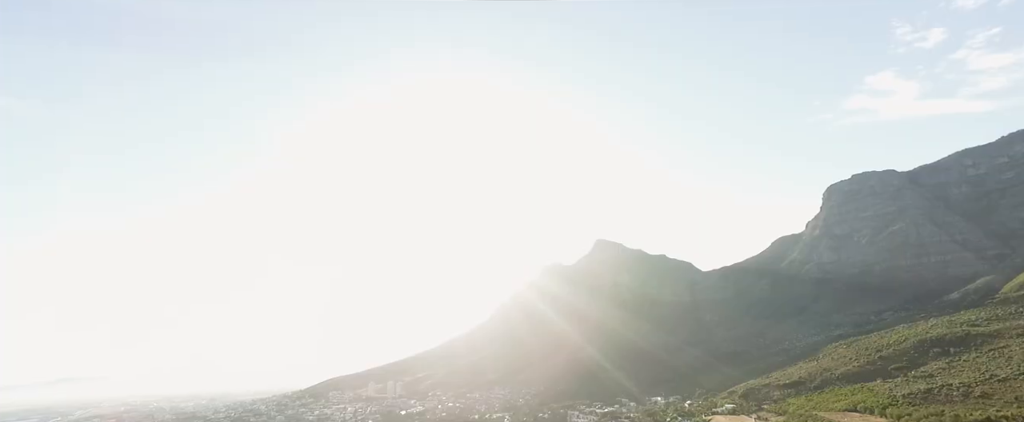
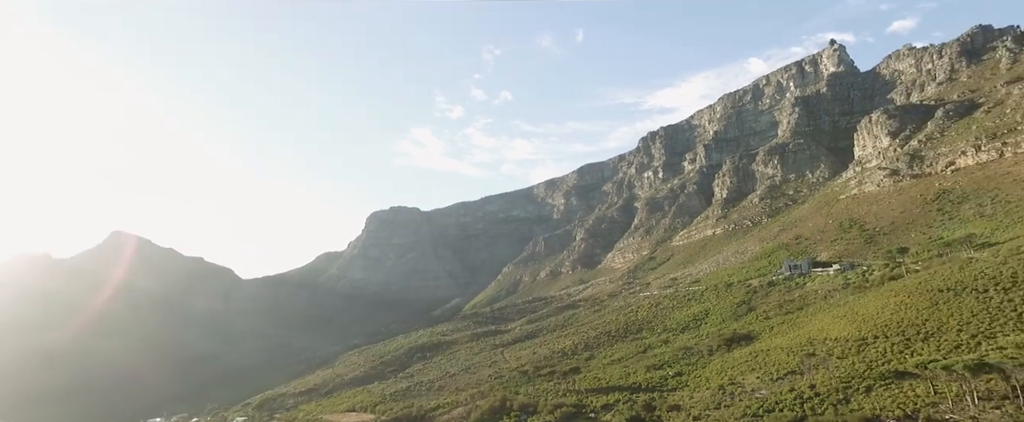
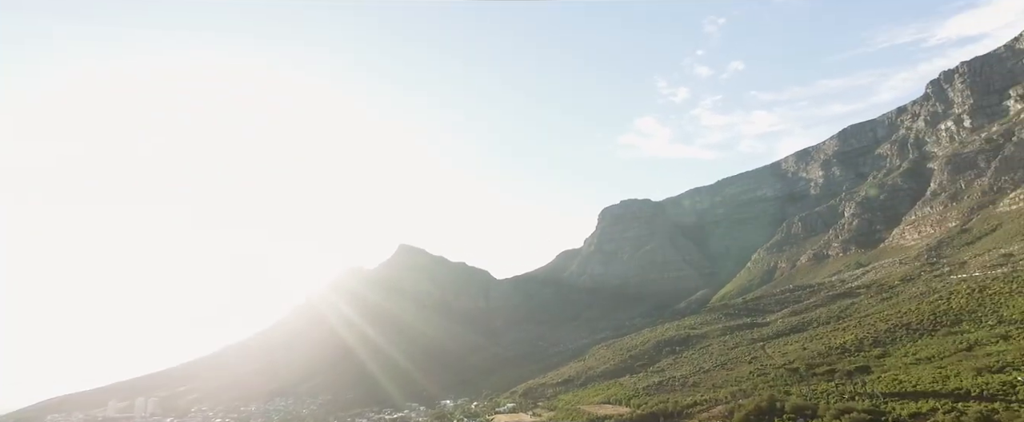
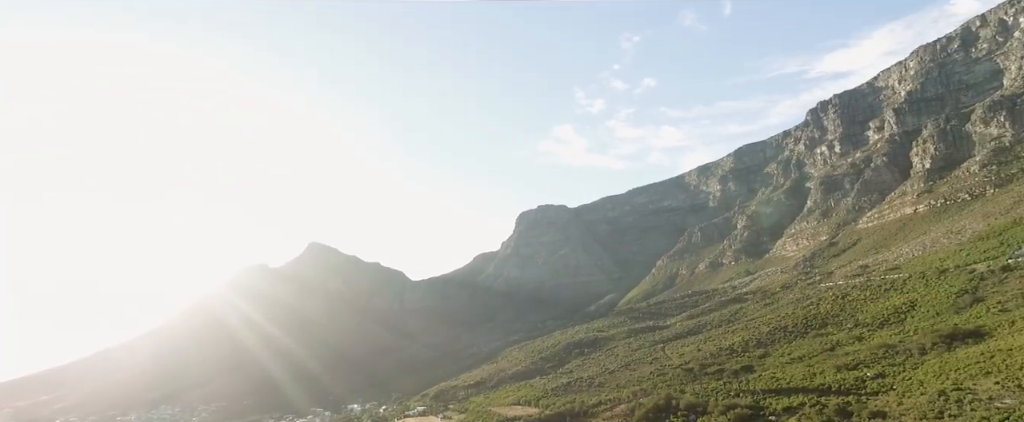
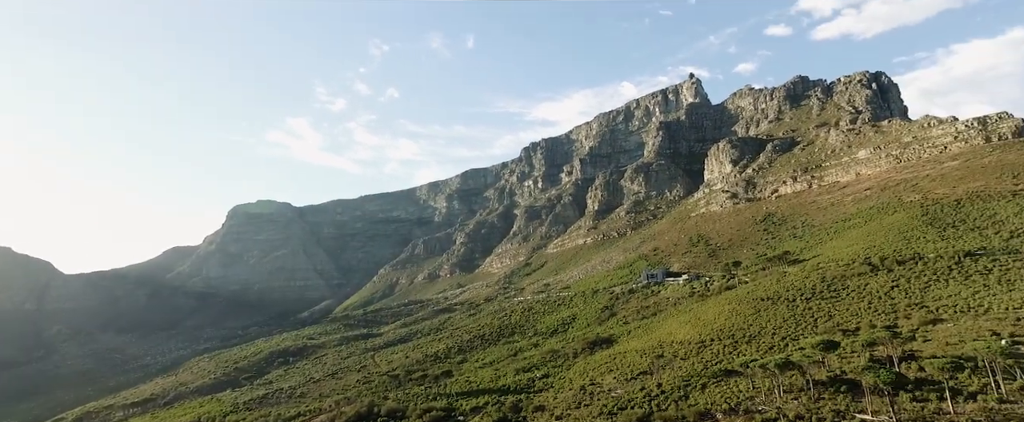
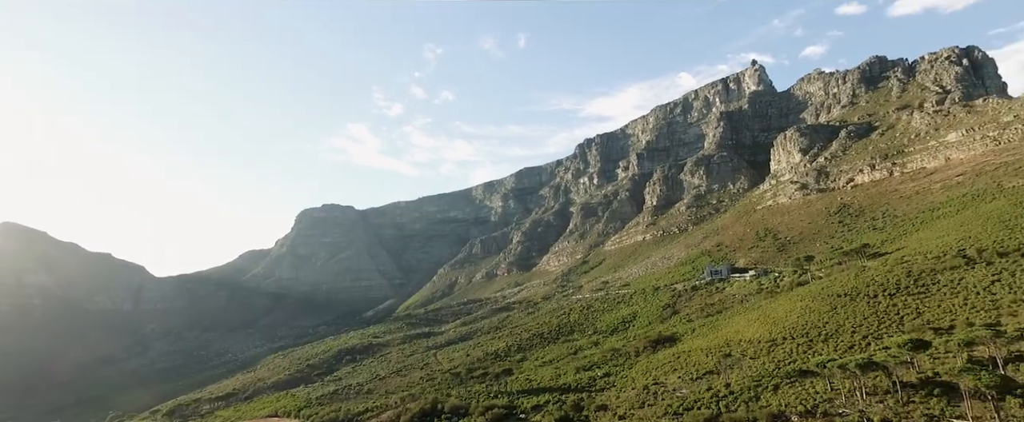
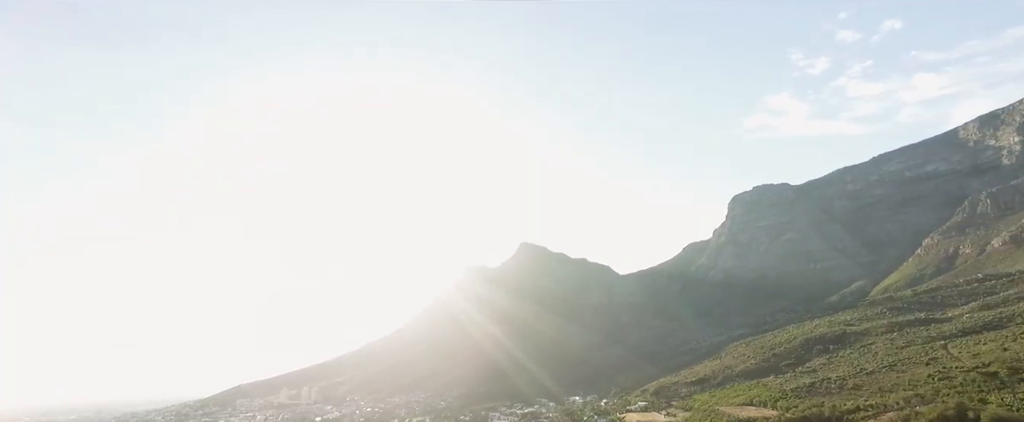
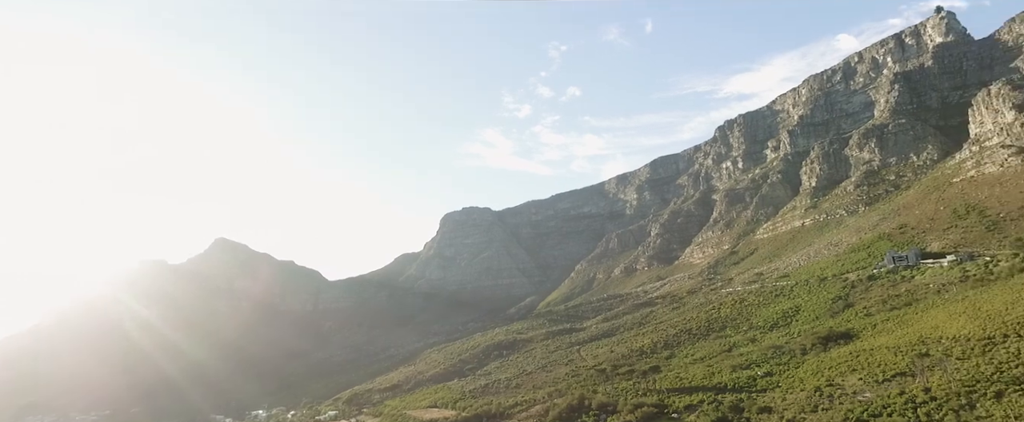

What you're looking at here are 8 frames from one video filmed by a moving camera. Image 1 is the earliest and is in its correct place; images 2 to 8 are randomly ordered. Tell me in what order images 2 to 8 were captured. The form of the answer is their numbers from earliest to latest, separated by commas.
7, 3, 4, 8, 2, 6, 5
